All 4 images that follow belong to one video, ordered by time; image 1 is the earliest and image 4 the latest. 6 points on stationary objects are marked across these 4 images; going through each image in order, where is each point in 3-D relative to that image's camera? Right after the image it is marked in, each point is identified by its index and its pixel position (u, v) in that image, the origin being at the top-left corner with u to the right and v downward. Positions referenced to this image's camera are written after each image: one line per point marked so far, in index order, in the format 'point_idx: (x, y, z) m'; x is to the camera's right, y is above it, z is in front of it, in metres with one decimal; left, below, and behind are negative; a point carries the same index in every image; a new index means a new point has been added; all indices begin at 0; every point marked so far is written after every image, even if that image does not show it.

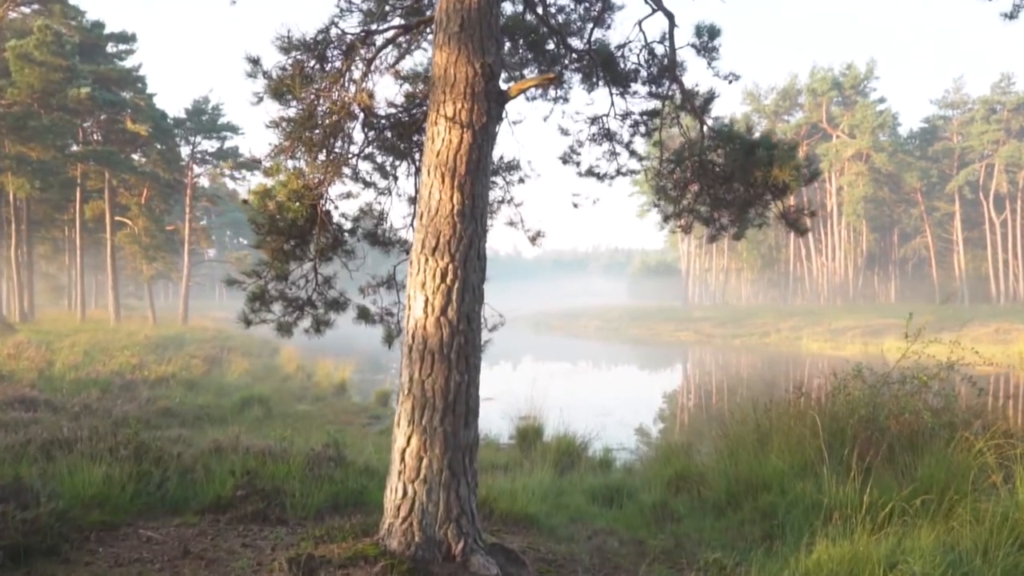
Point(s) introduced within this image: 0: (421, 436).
0: (-0.5, -0.8, +4.0) m
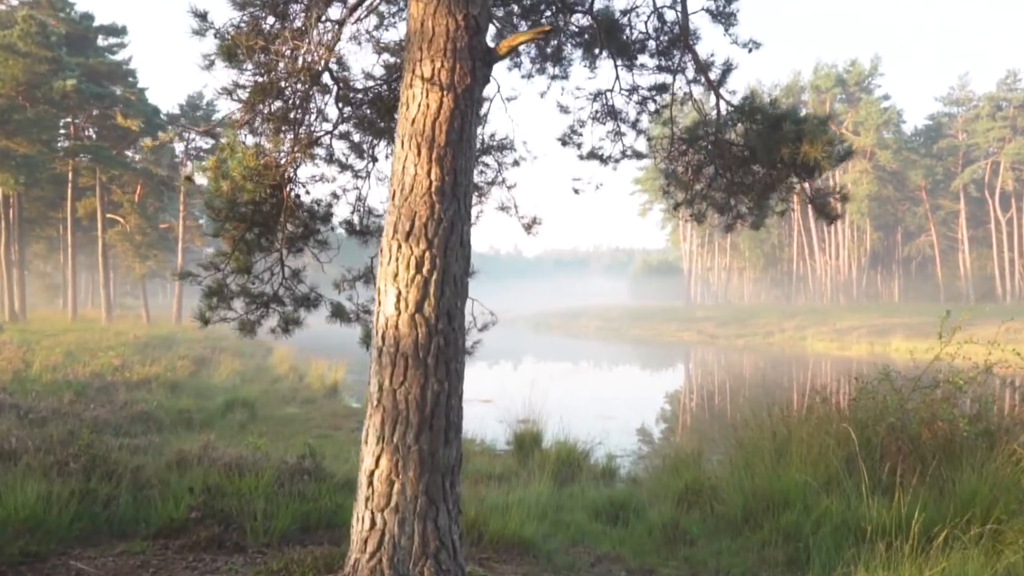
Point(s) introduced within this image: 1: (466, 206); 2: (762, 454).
0: (-0.5, -0.7, +3.4) m
1: (-0.2, +0.4, +3.6) m
2: (+2.1, -1.4, +6.7) m
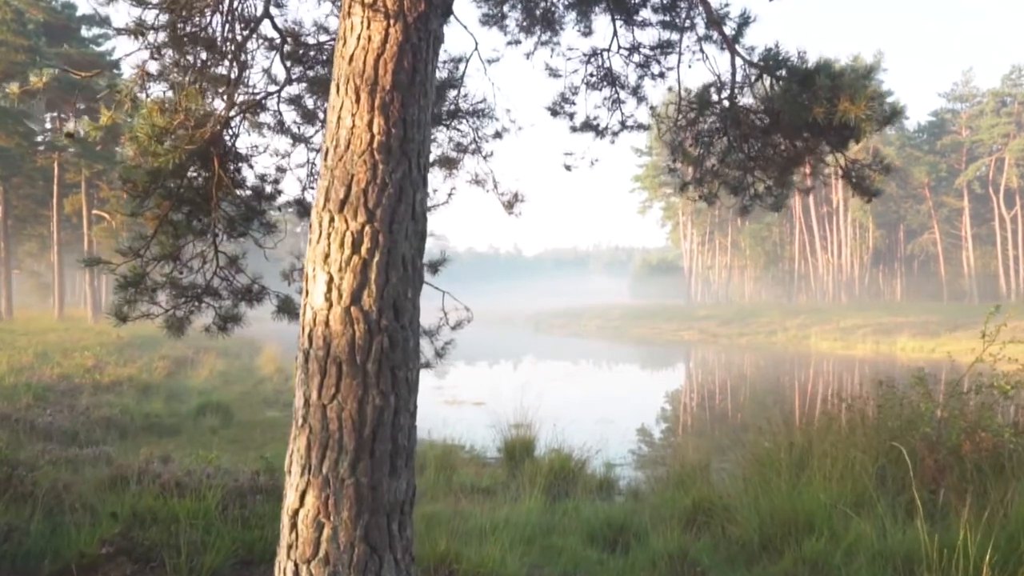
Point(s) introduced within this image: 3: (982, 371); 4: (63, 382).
0: (-0.6, -0.7, +2.6) m
1: (-0.3, +0.4, +2.8) m
2: (+2.0, -1.3, +5.9) m
3: (+3.7, -0.7, +6.3) m
4: (-6.9, -1.4, +12.1) m
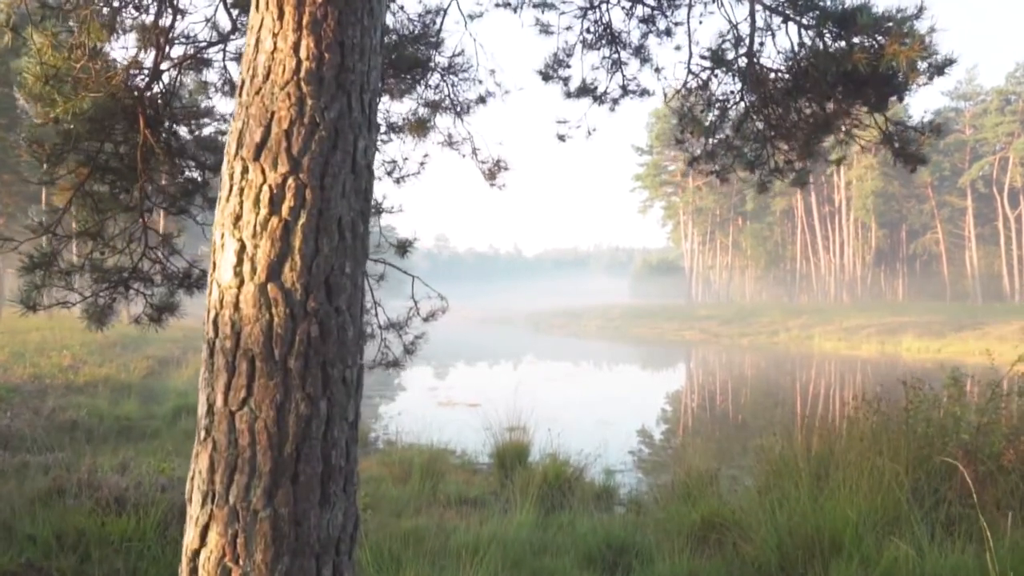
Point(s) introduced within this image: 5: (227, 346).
0: (-0.7, -0.6, +2.0) m
1: (-0.4, +0.5, +2.2) m
2: (+1.9, -1.3, +5.3) m
3: (+3.6, -0.6, +5.6) m
4: (-7.0, -1.4, +11.5) m
5: (-0.7, -0.1, +2.0) m
